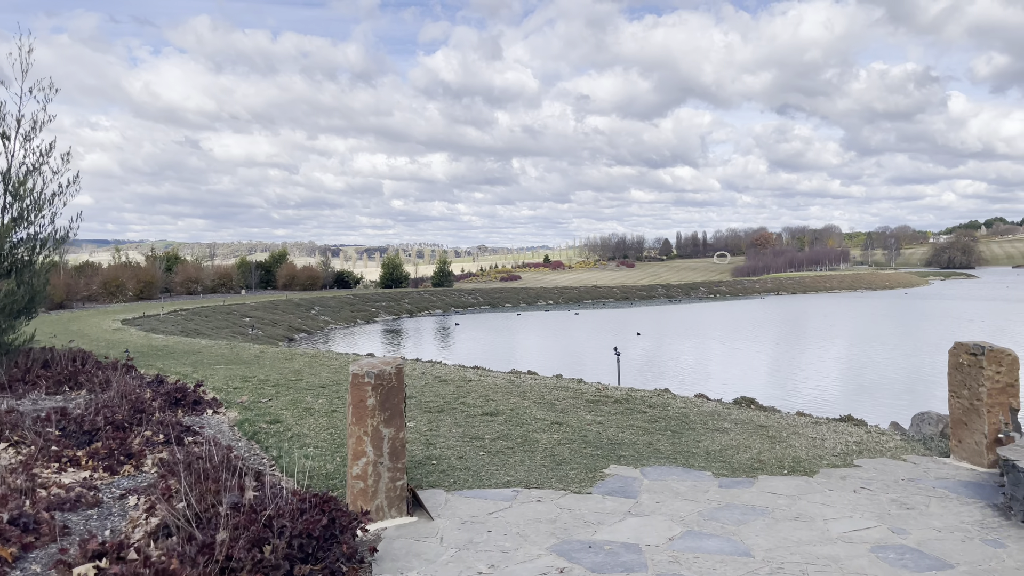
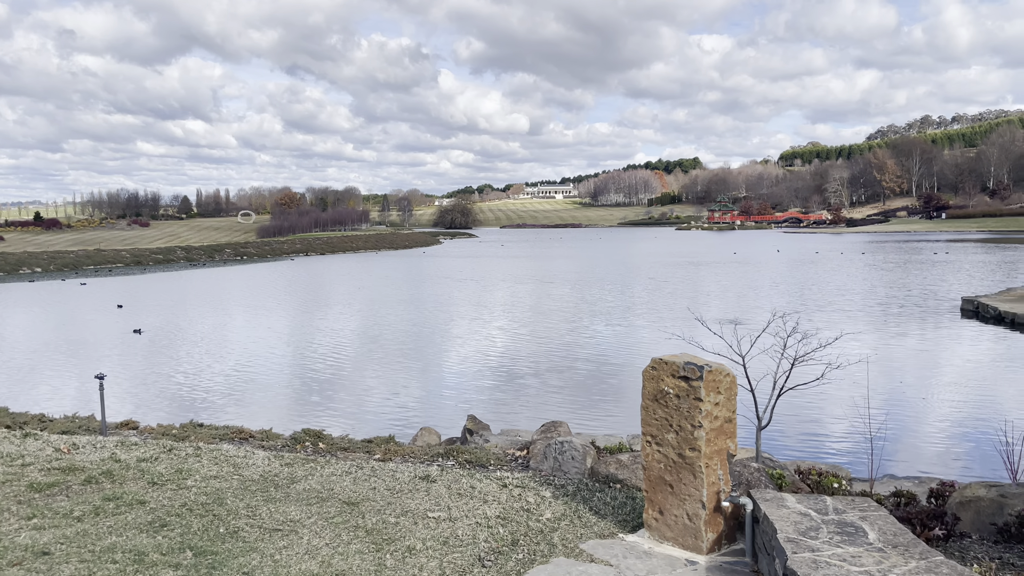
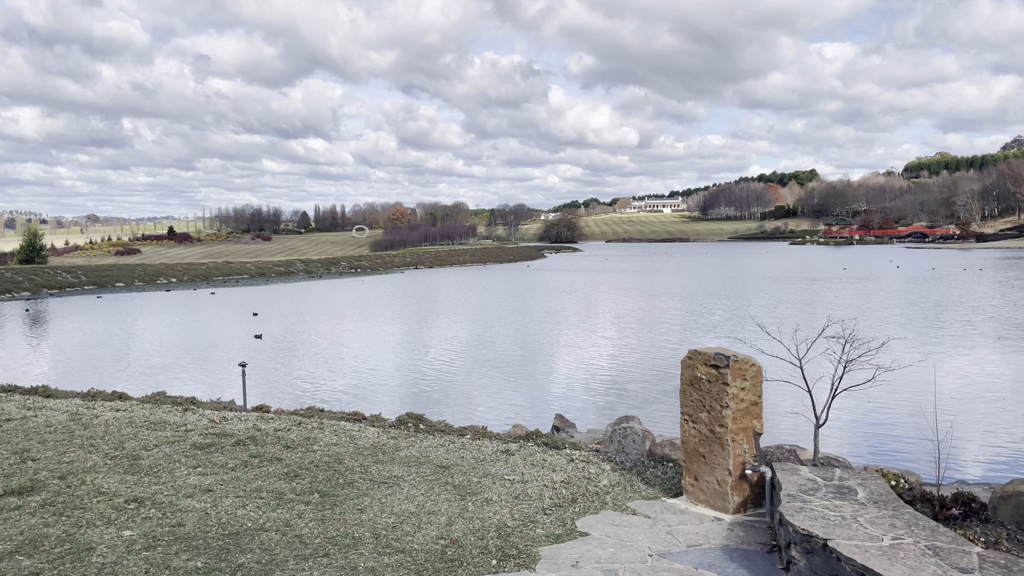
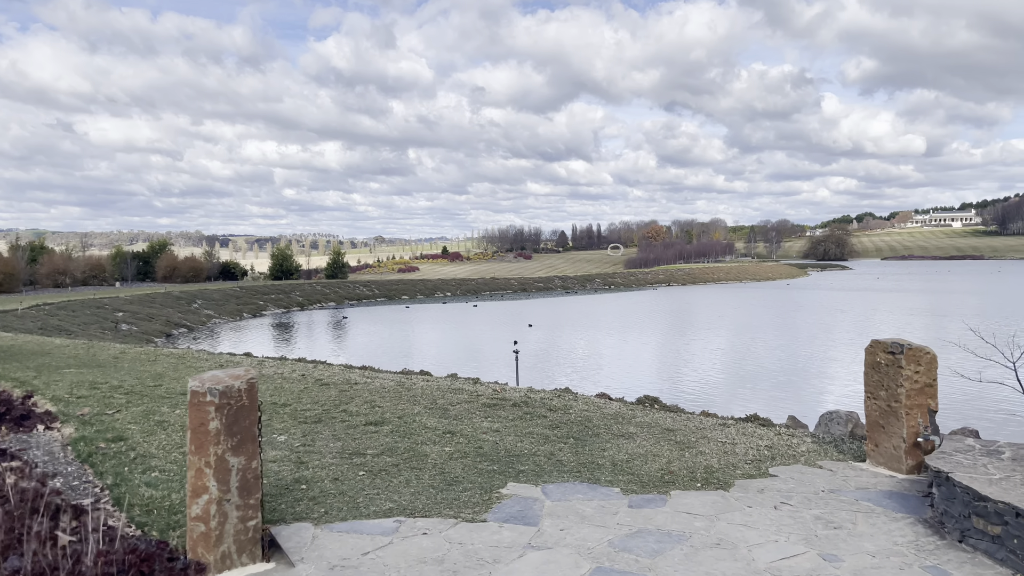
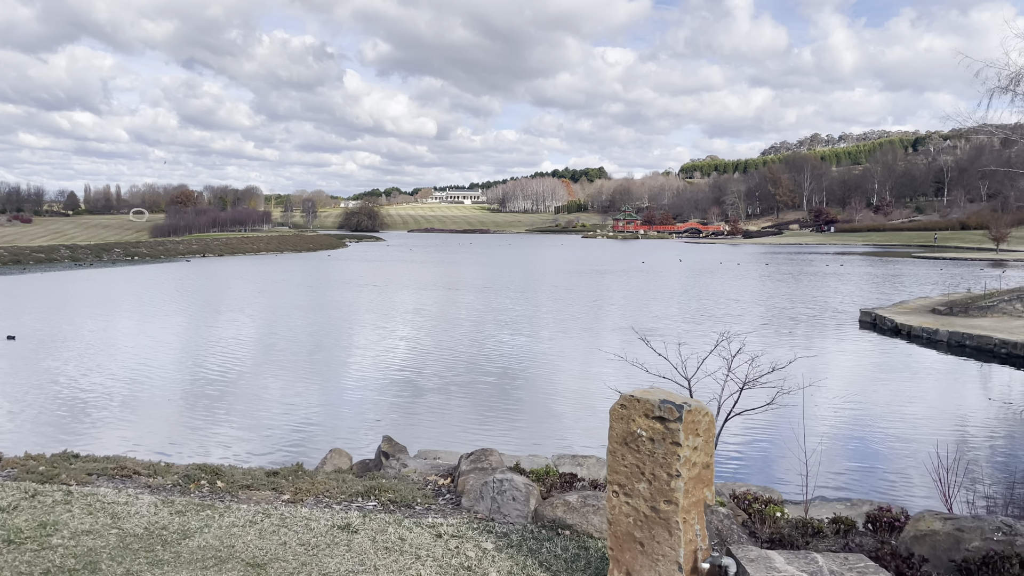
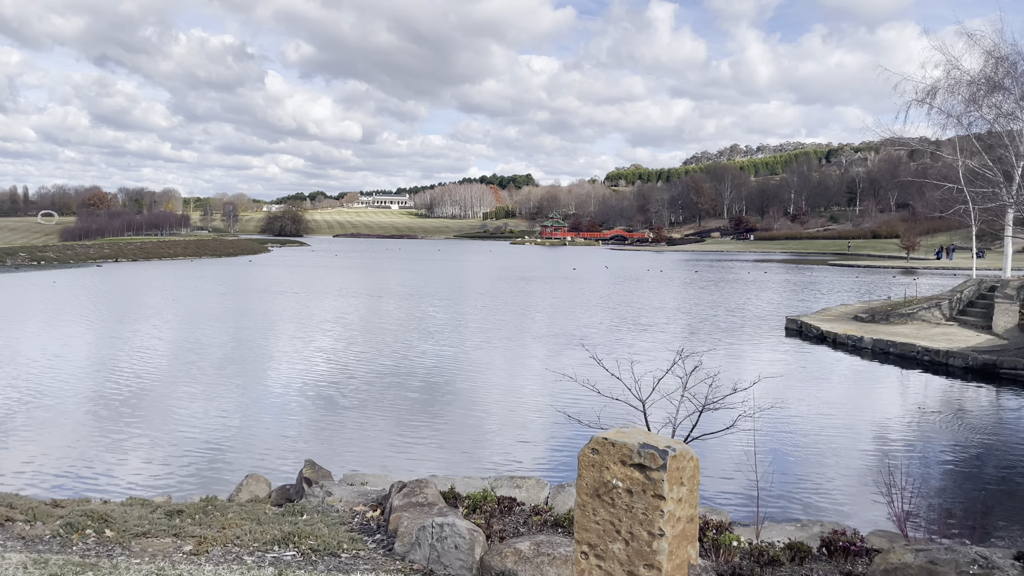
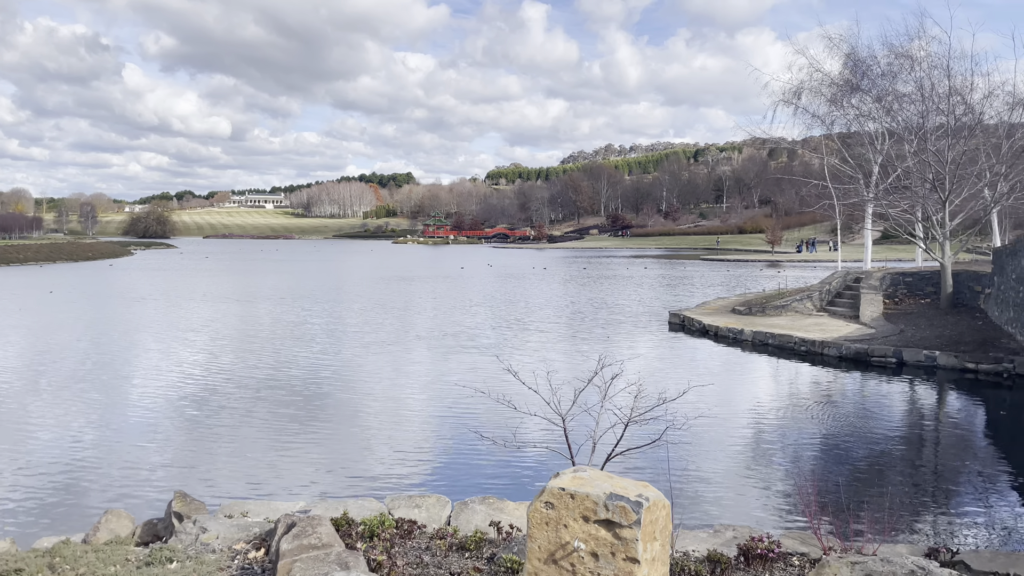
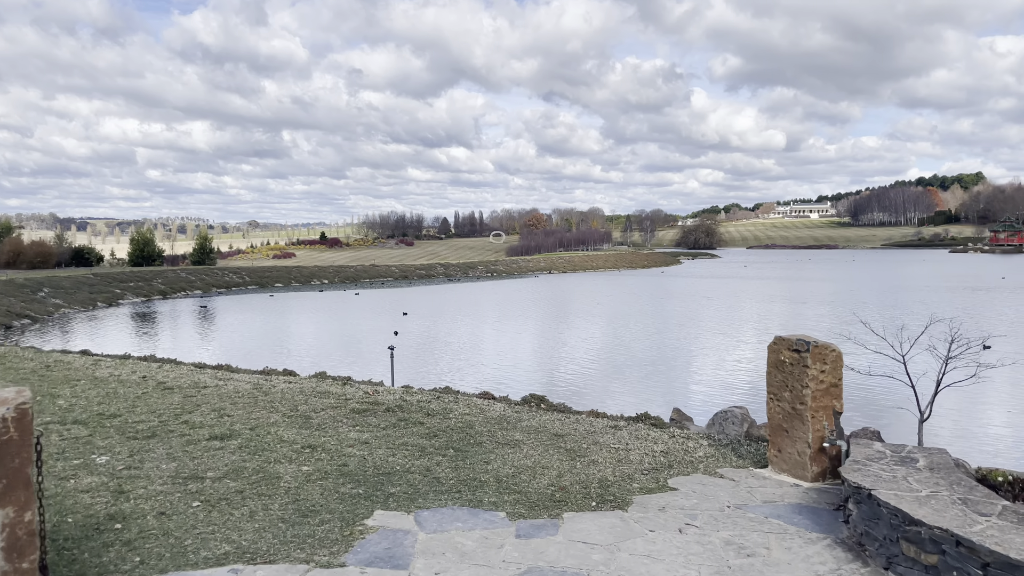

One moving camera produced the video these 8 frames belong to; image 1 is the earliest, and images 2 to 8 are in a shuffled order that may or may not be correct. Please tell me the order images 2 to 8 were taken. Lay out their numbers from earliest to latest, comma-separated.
4, 8, 3, 2, 5, 6, 7
